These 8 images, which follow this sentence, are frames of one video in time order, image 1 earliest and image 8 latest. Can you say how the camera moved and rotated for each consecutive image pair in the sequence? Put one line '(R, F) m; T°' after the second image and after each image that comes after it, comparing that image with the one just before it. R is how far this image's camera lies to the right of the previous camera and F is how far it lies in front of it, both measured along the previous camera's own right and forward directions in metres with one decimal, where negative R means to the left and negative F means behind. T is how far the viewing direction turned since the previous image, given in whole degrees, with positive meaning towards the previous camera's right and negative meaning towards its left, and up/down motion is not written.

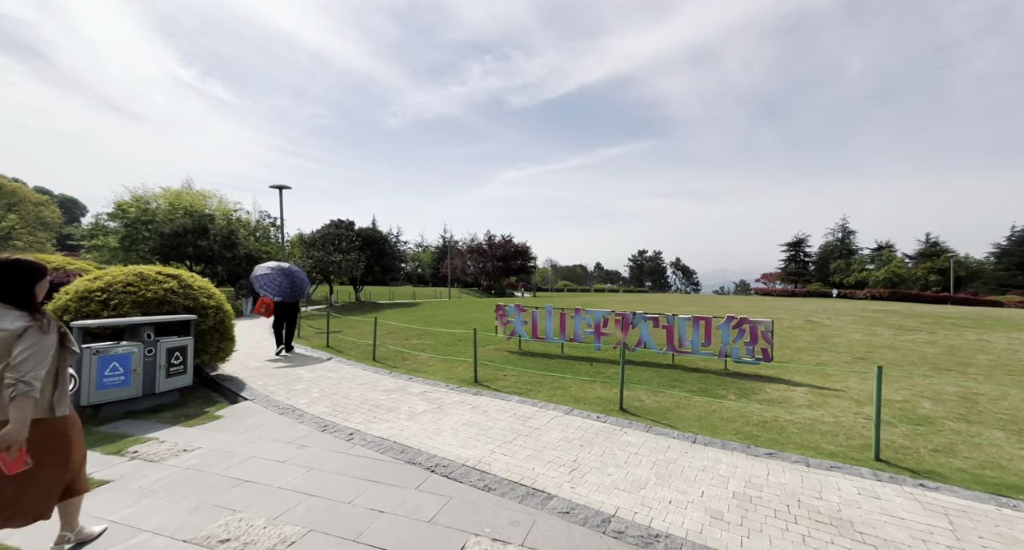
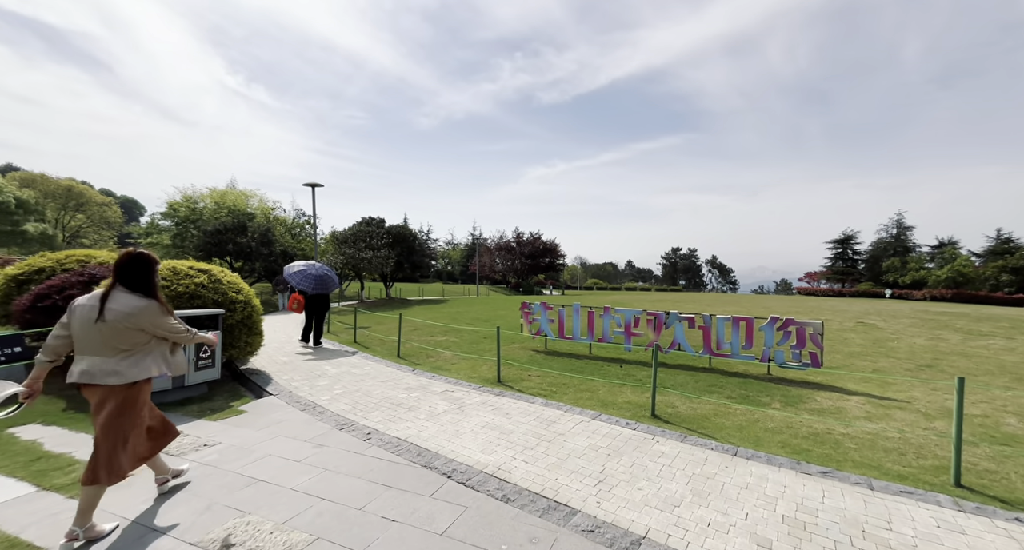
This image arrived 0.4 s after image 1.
(+0.1, +0.3) m; -4°
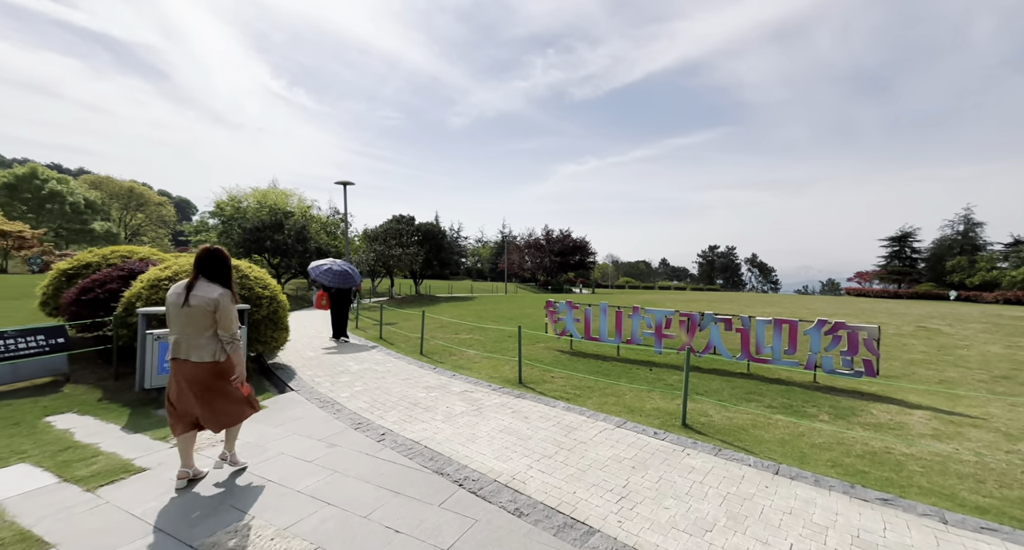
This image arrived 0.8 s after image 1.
(+0.1, +0.3) m; -4°
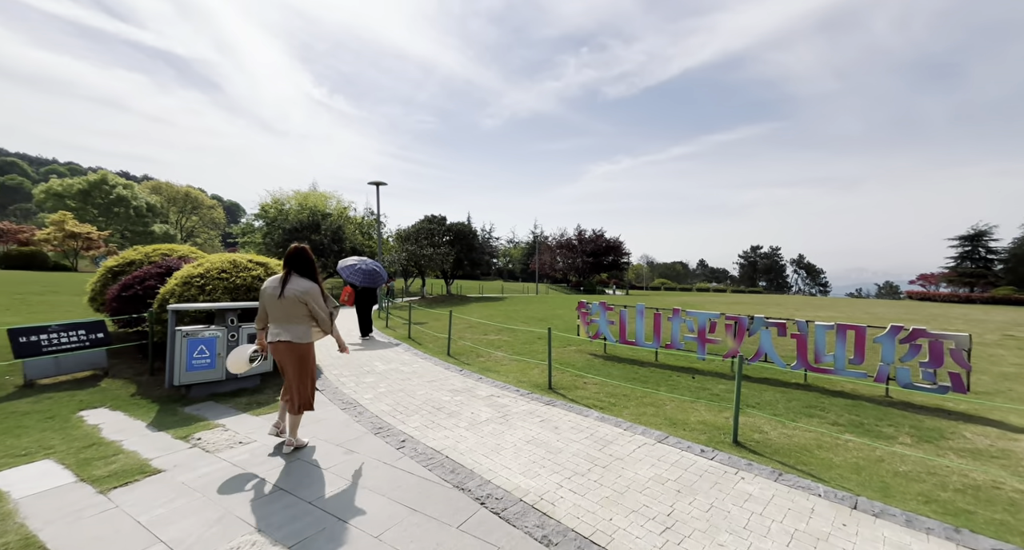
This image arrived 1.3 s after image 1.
(0.0, +0.4) m; -4°
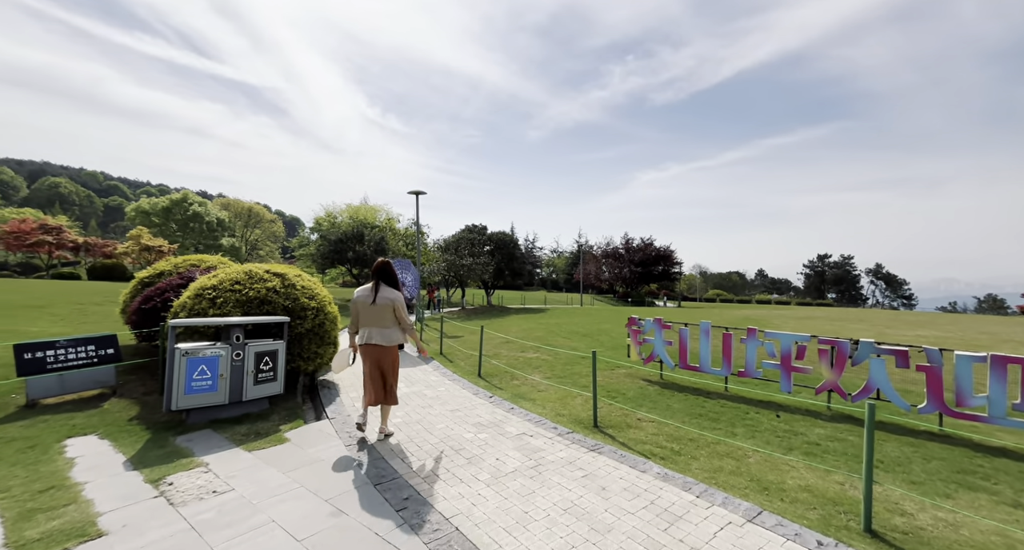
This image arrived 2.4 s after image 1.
(+0.1, +1.0) m; -6°
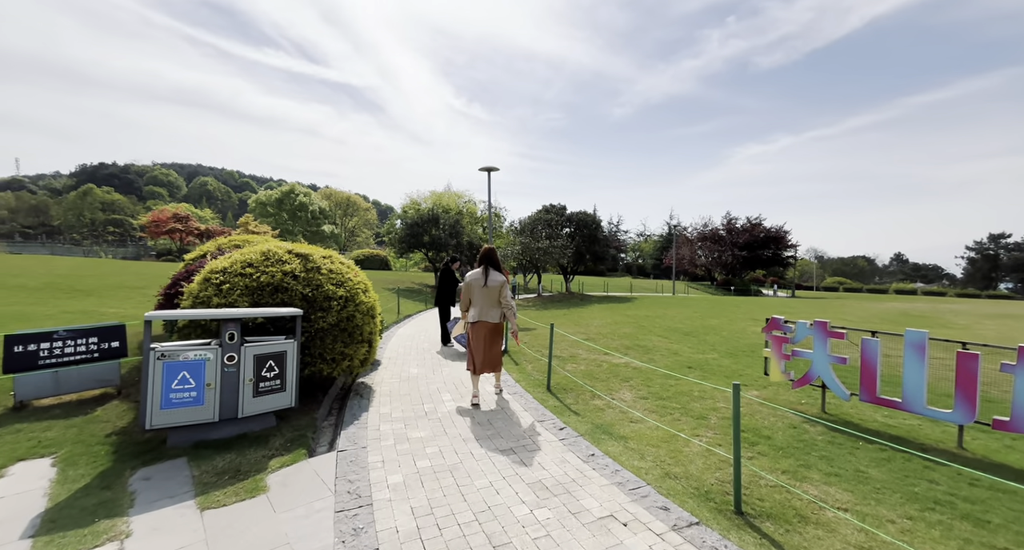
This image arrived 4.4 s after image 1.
(0.0, +2.0) m; -11°
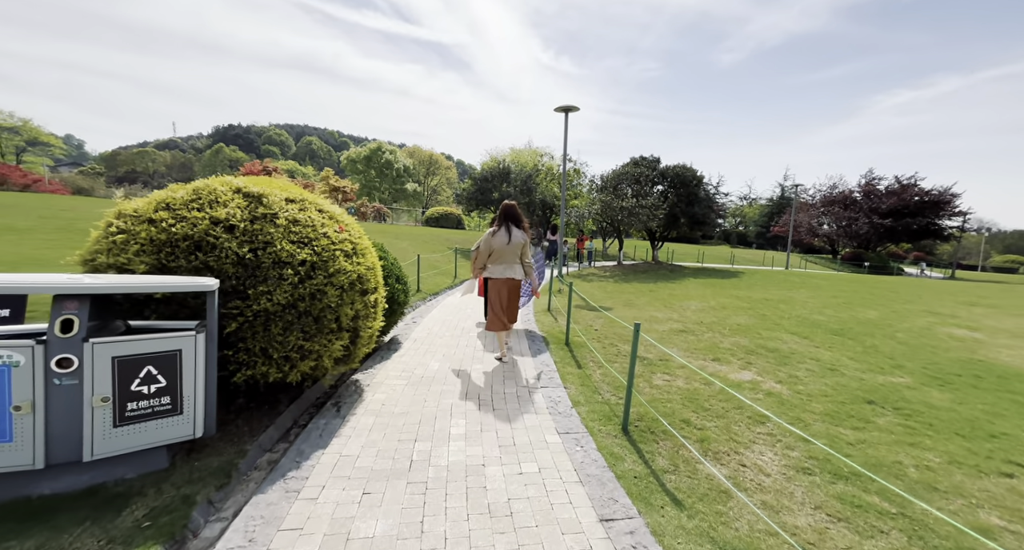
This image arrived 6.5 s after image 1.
(+0.2, +2.5) m; -11°
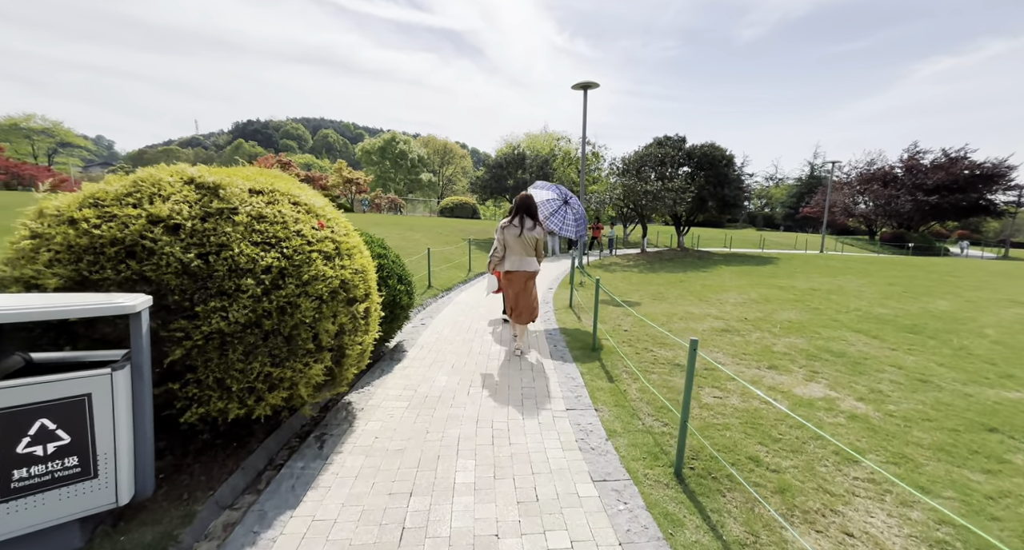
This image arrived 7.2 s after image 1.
(0.0, +0.9) m; -2°
